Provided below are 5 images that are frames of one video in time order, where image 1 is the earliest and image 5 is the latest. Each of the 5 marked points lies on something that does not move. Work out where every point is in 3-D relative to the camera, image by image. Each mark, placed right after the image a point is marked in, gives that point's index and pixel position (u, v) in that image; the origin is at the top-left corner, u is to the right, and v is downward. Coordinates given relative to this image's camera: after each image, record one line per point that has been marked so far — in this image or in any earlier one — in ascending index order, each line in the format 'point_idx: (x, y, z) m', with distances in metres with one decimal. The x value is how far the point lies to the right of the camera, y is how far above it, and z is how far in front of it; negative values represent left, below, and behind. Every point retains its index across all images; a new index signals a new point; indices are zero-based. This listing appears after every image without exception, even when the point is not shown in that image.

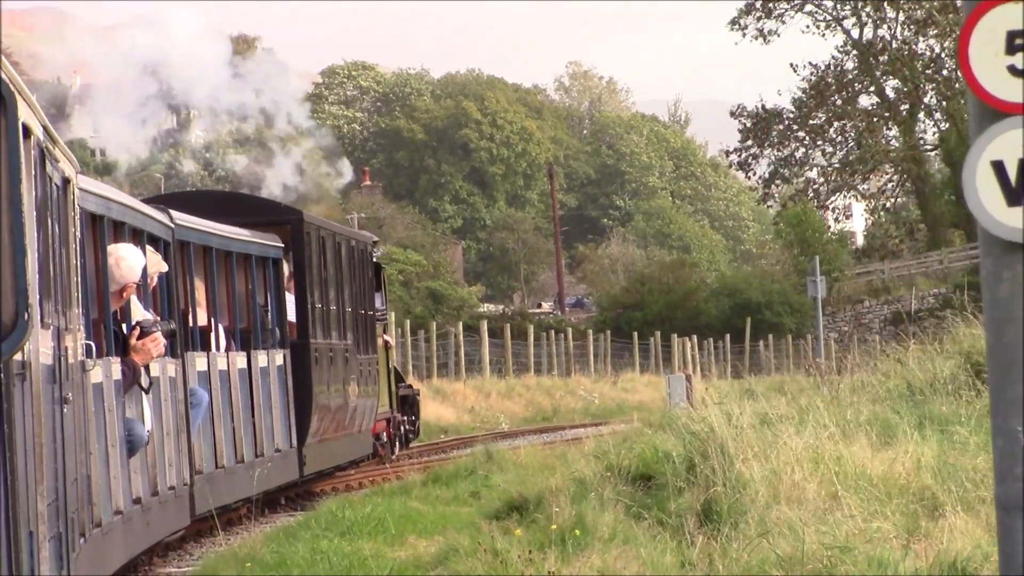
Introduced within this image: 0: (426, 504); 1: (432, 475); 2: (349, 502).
0: (-0.8, -1.8, +11.7) m
1: (-0.7, -1.8, +13.2) m
2: (-1.5, -1.9, +12.2) m
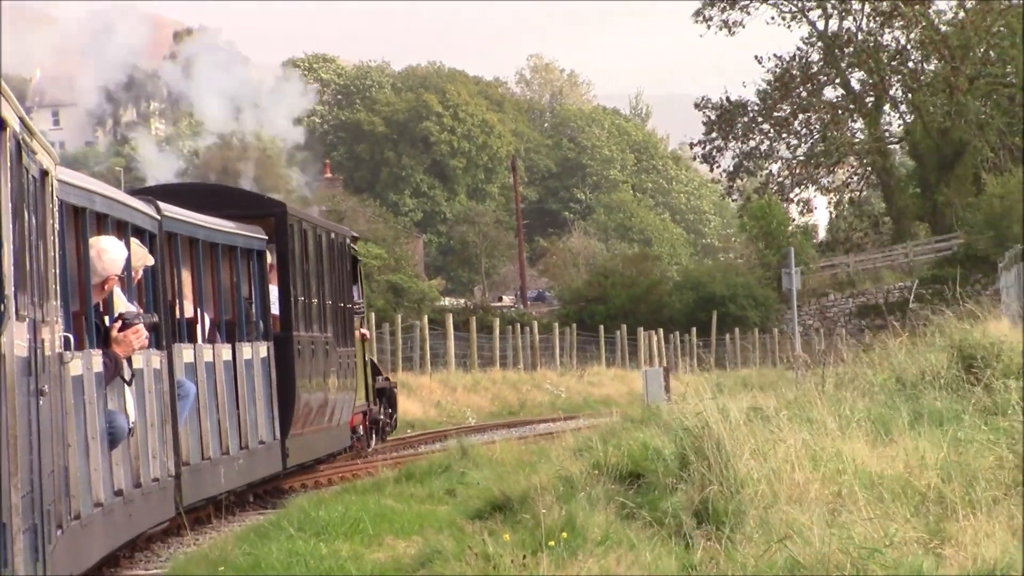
0: (-0.9, -1.8, +11.4) m
1: (-1.0, -1.7, +12.9) m
2: (-1.7, -1.8, +11.8) m
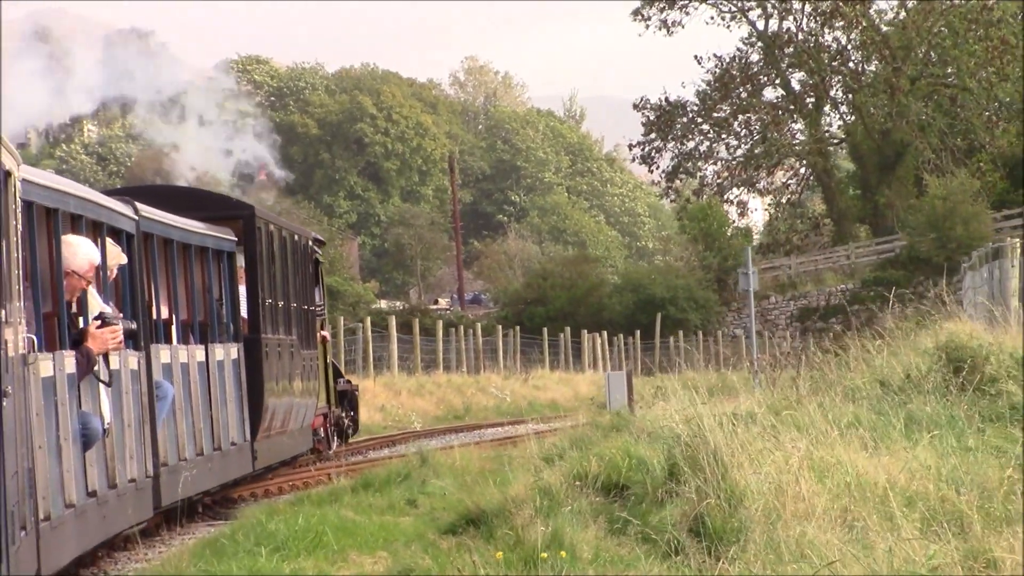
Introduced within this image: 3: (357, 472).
0: (-1.2, -1.8, +10.8) m
1: (-1.3, -1.7, +12.3) m
2: (-2.0, -1.8, +11.2) m
3: (-1.6, -1.9, +14.1) m
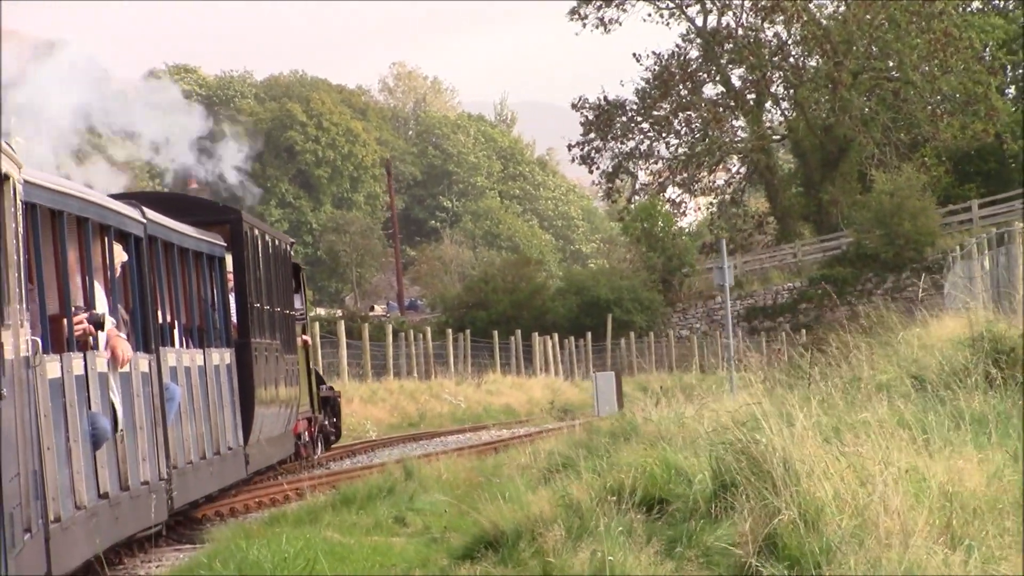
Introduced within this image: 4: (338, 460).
0: (-1.2, -1.8, +9.8) m
1: (-1.4, -1.7, +11.3) m
2: (-2.0, -1.8, +10.2) m
3: (-1.7, -1.9, +13.1) m
4: (-2.3, -2.1, +16.1) m
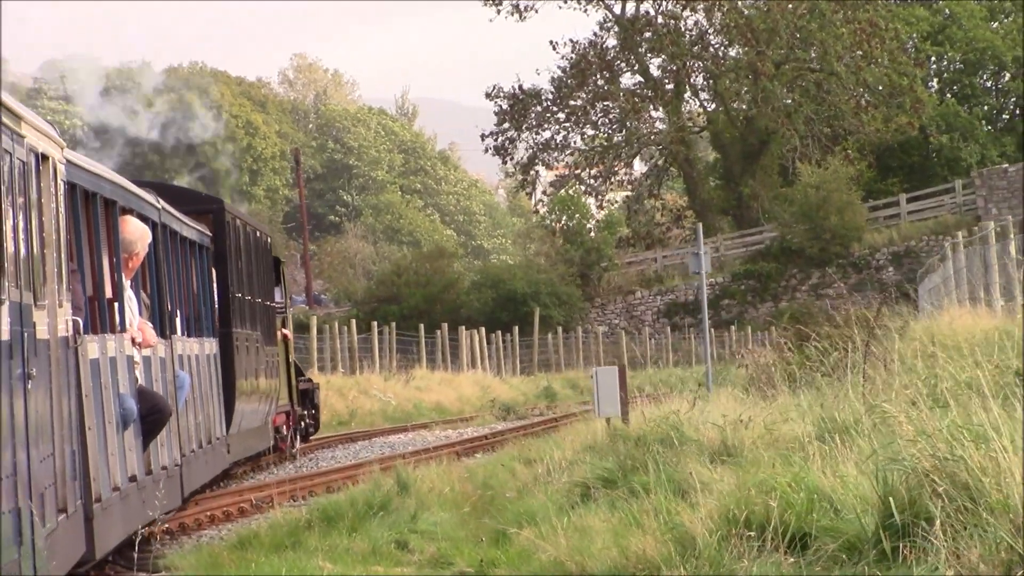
0: (-1.0, -1.6, +8.1) m
1: (-1.3, -1.6, +9.5) m
2: (-1.8, -1.7, +8.4) m
3: (-1.8, -1.8, +11.3) m
4: (-2.6, -2.0, +14.3) m
